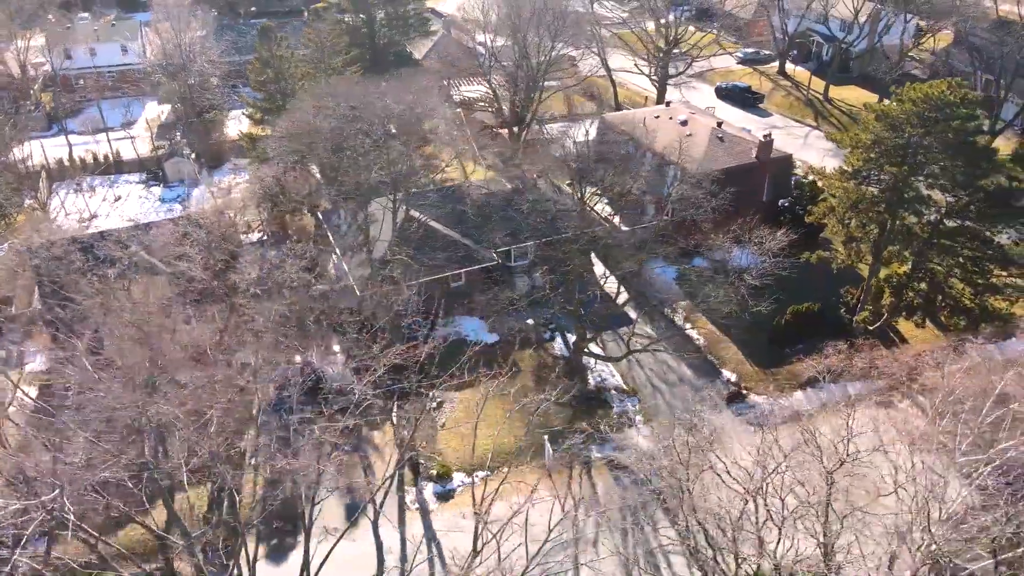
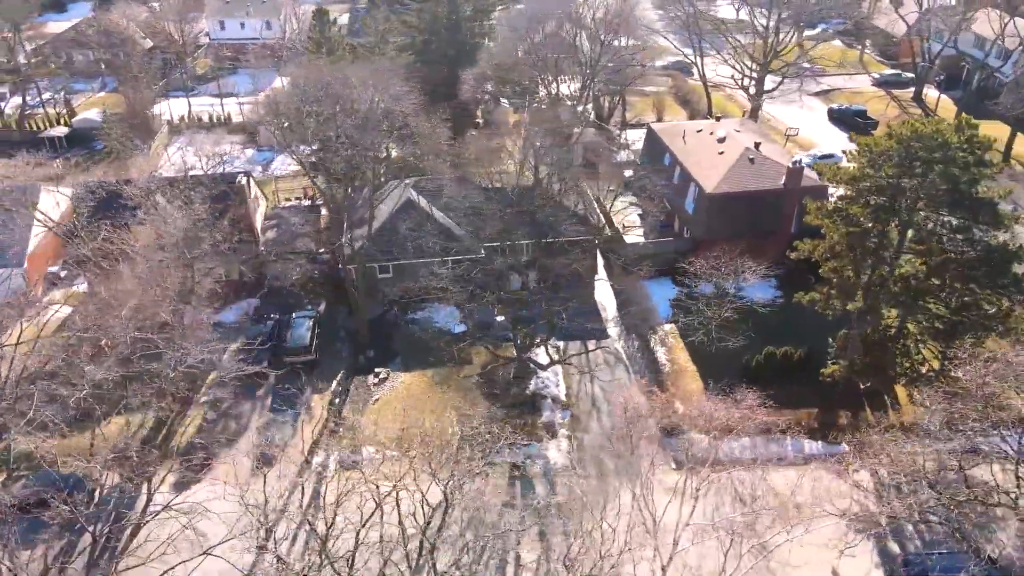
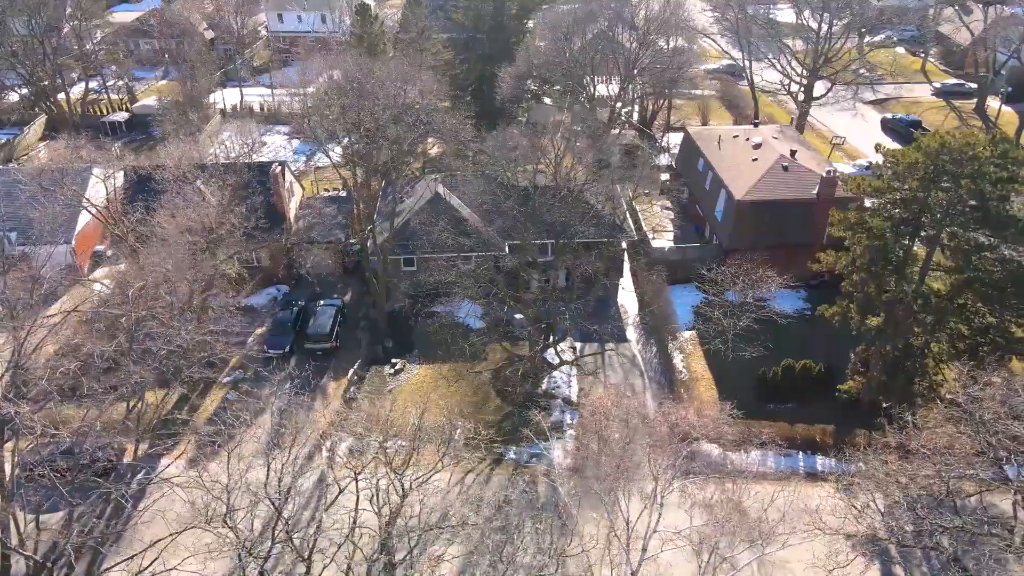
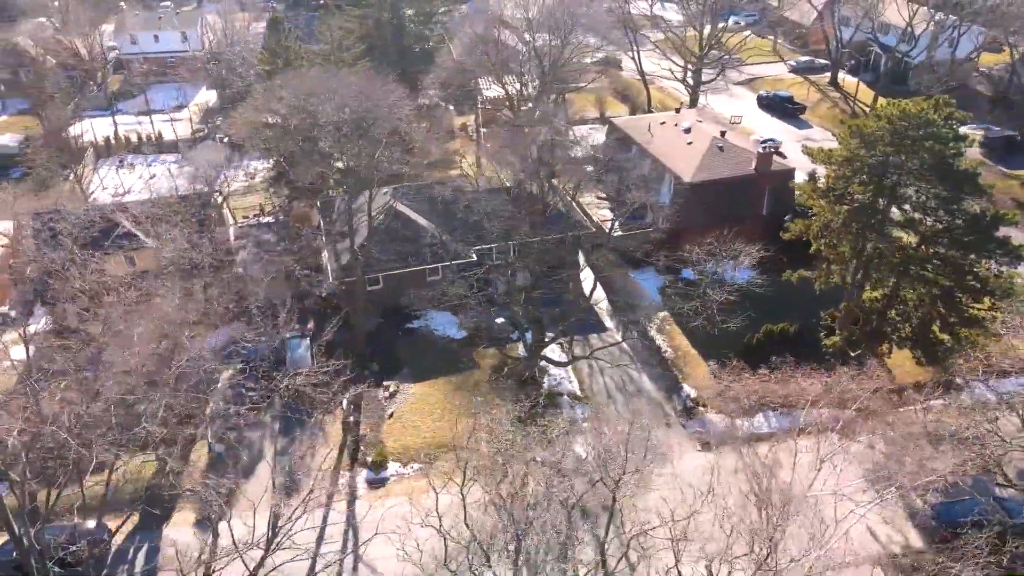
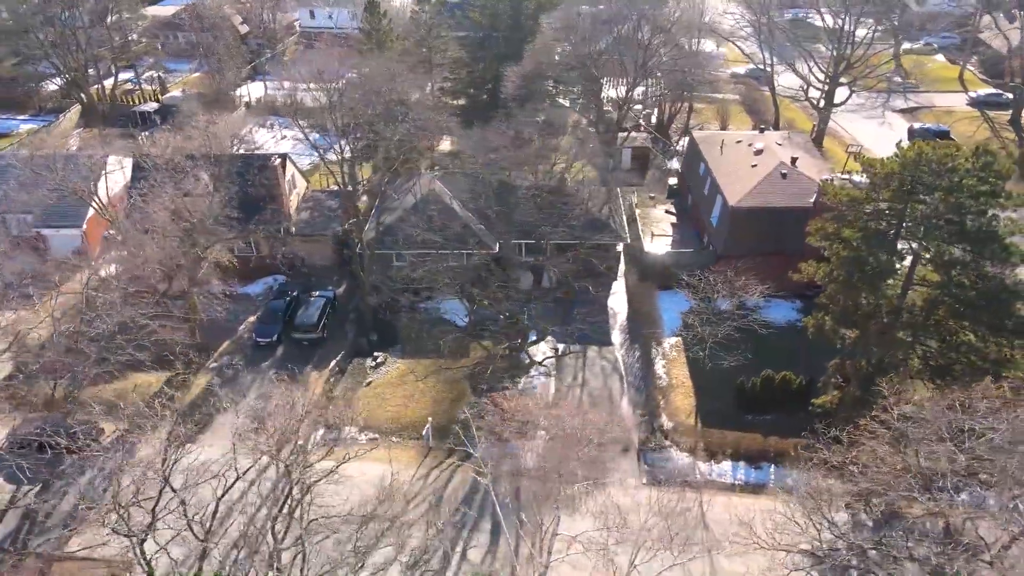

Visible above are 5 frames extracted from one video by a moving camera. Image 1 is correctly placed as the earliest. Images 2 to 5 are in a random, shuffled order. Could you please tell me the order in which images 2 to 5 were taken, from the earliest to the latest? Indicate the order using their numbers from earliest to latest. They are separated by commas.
4, 2, 3, 5
